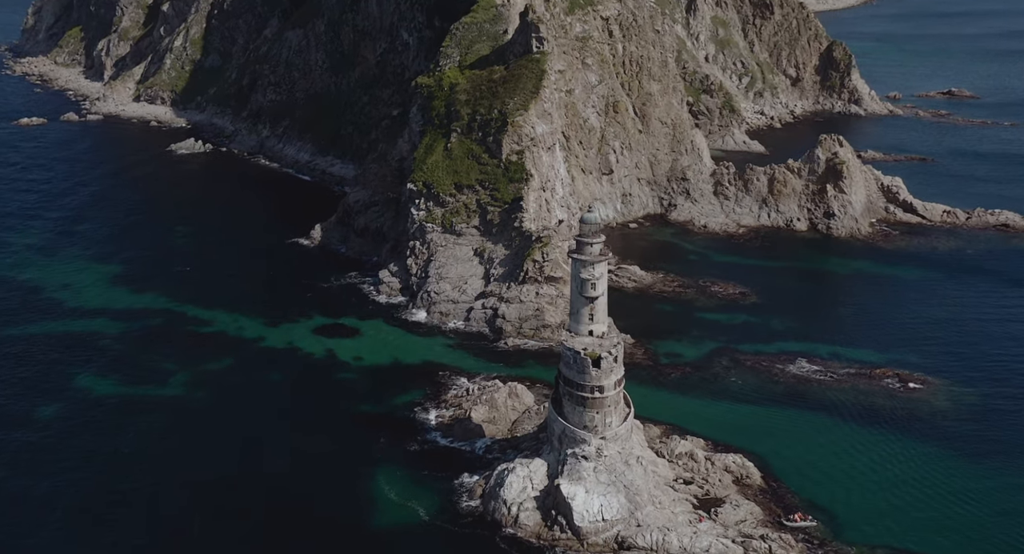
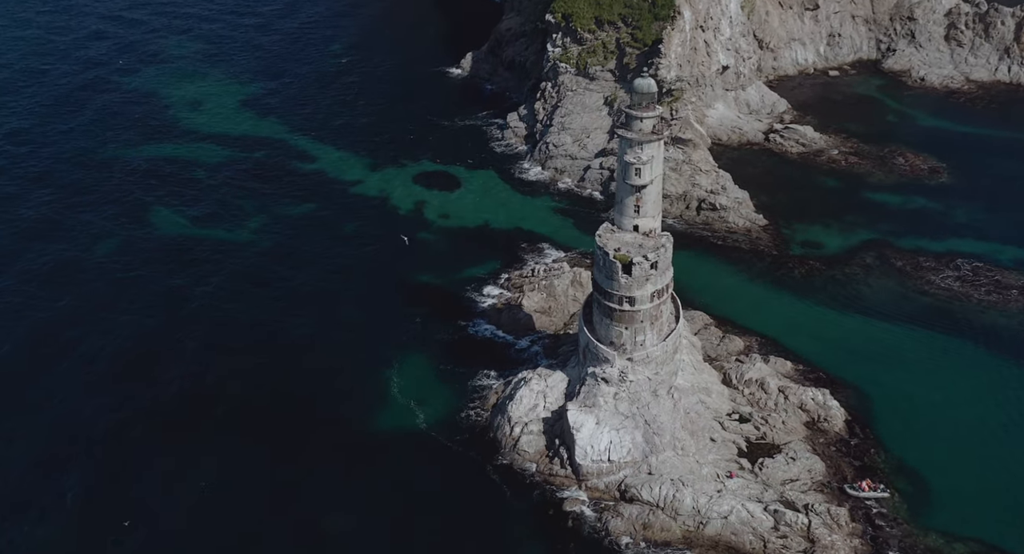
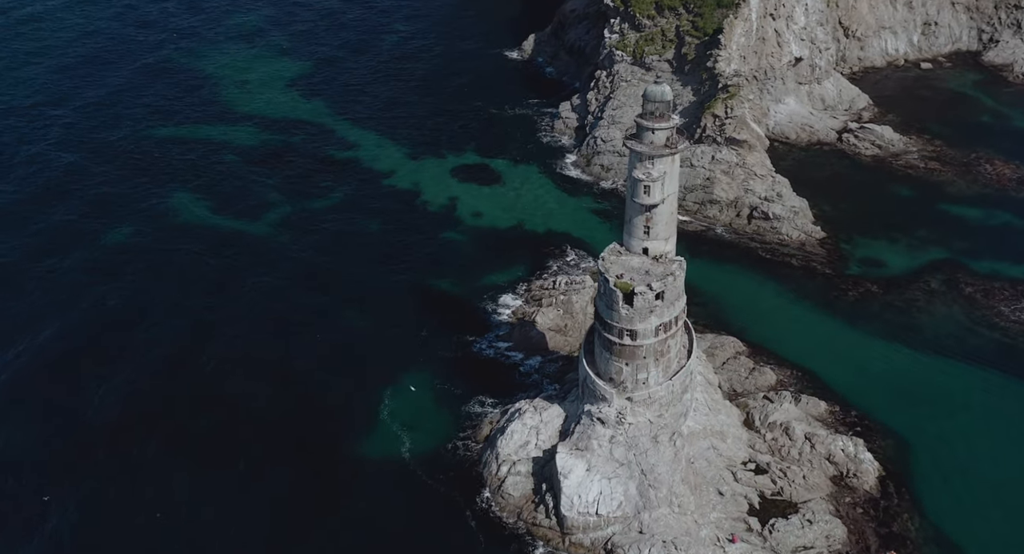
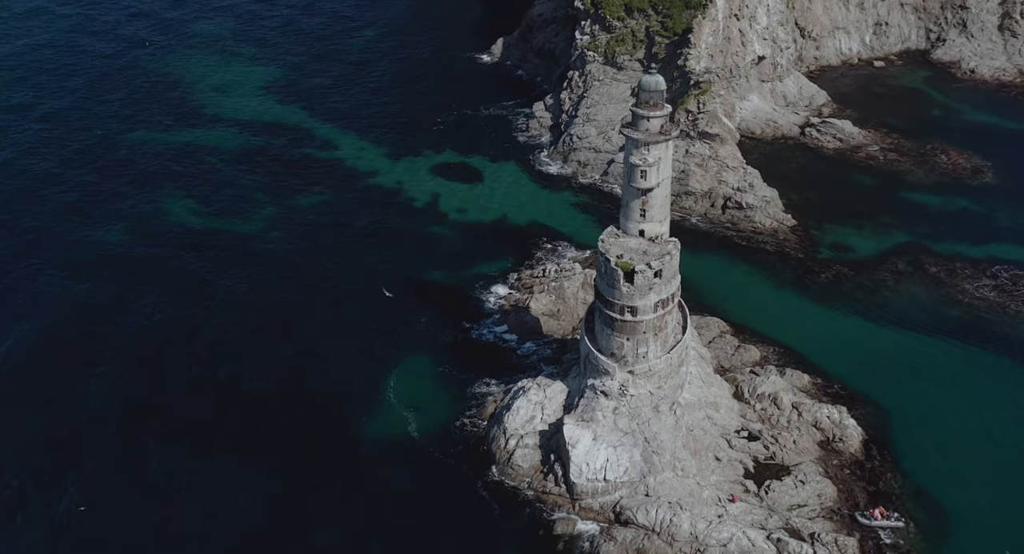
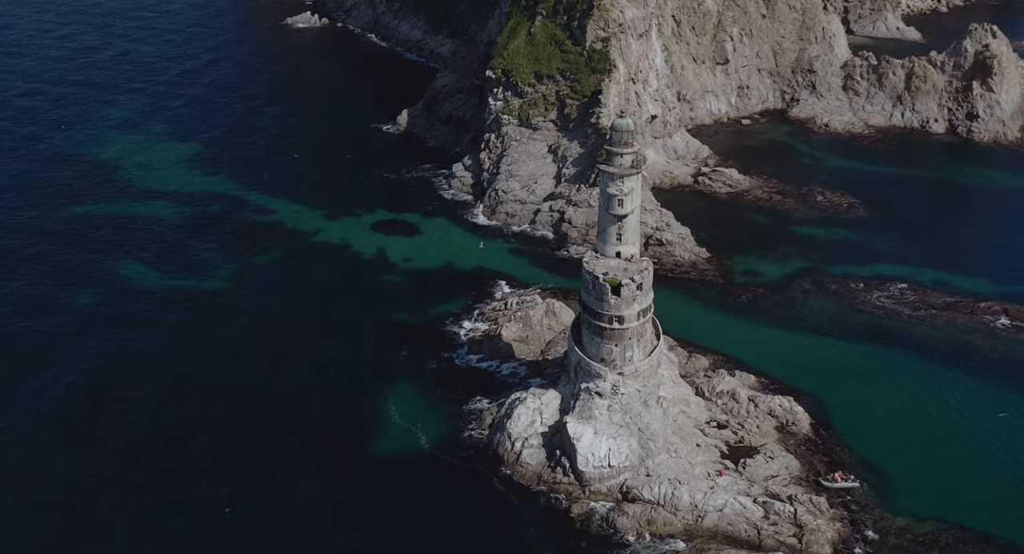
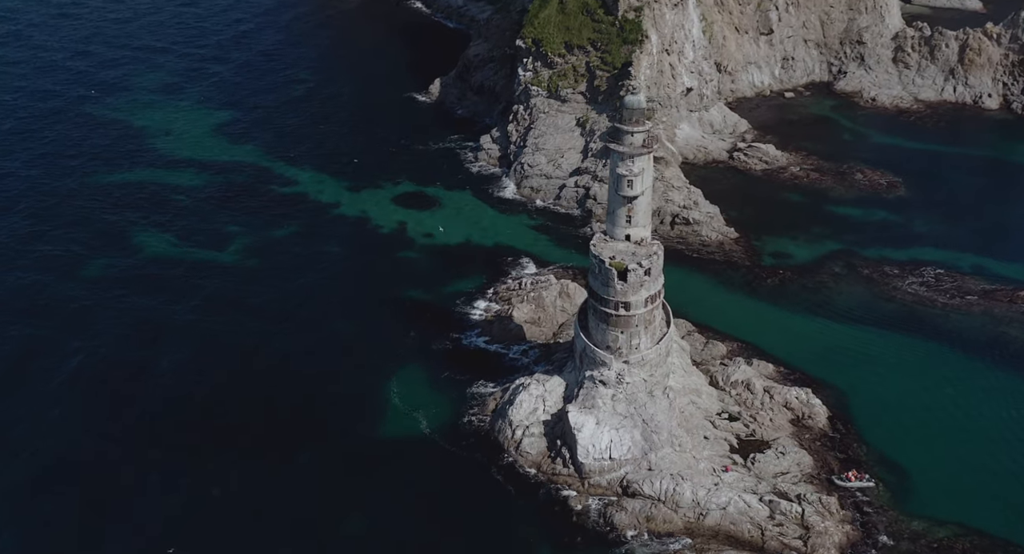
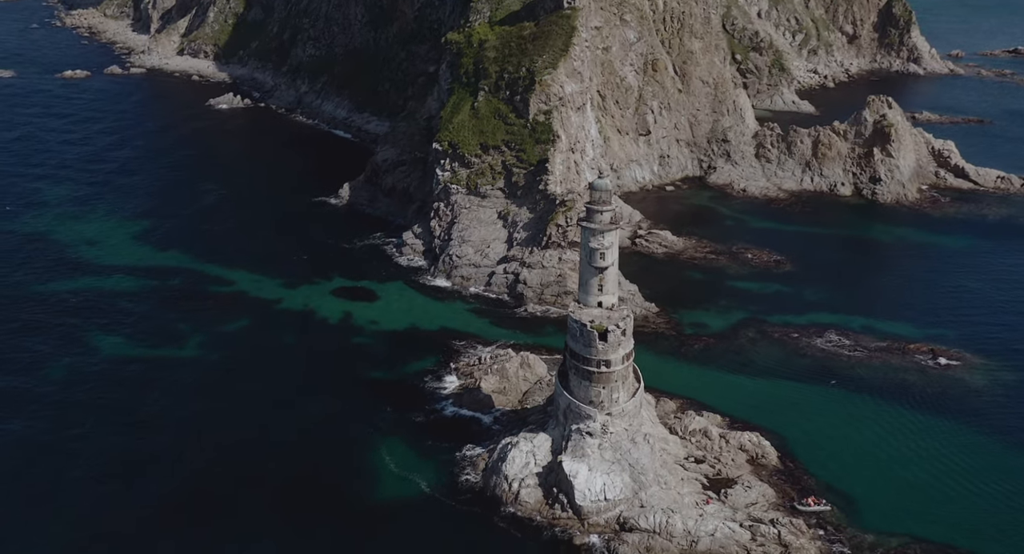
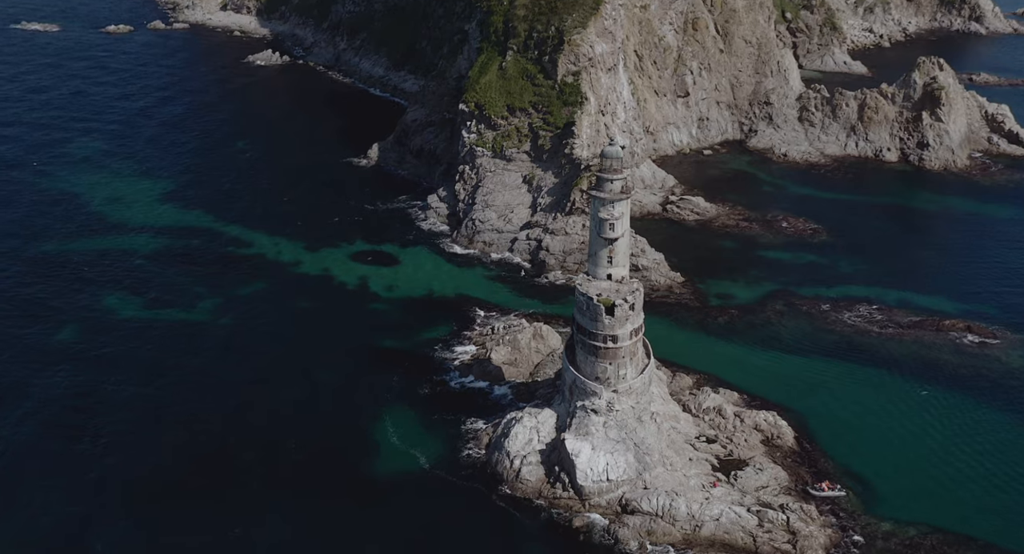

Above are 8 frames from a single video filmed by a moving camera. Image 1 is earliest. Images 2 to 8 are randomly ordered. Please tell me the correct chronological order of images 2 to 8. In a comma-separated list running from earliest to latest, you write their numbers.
7, 8, 5, 6, 2, 4, 3
